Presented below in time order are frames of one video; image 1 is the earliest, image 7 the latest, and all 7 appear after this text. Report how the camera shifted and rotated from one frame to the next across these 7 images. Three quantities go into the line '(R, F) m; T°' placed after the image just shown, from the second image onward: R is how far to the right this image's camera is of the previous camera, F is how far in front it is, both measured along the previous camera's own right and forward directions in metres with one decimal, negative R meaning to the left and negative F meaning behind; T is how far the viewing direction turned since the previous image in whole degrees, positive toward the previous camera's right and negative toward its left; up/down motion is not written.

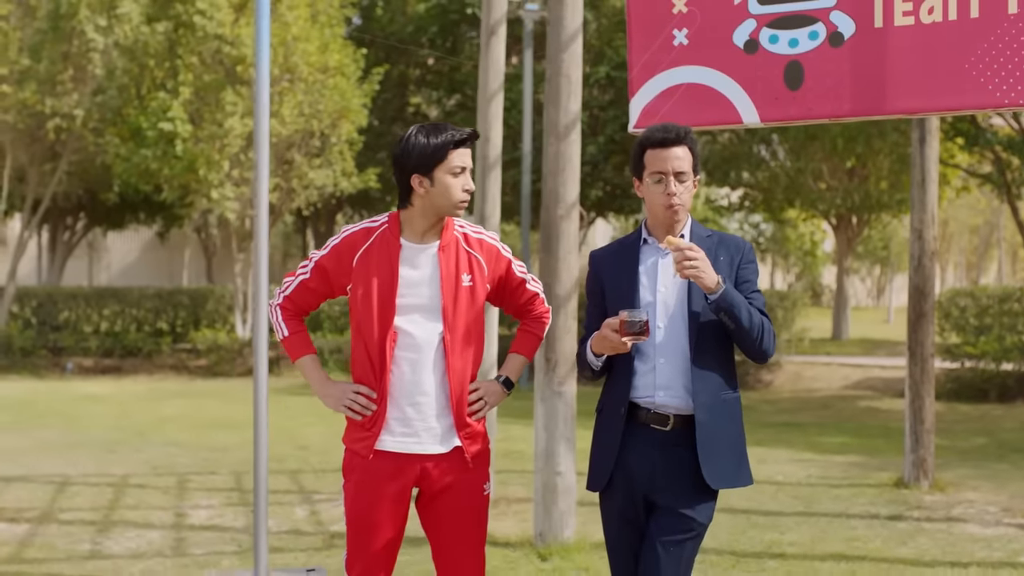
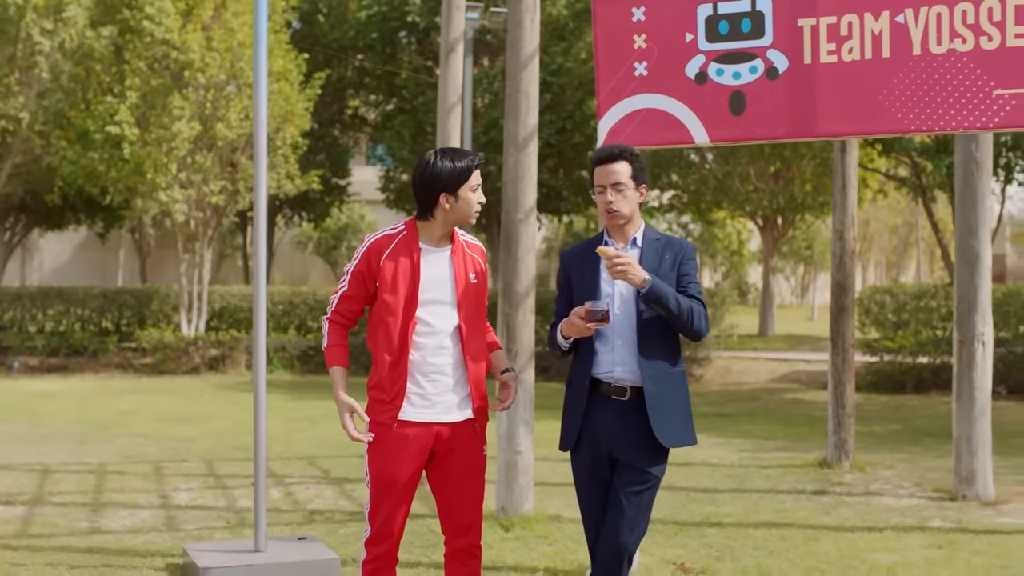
(-0.2, -0.7) m; +3°
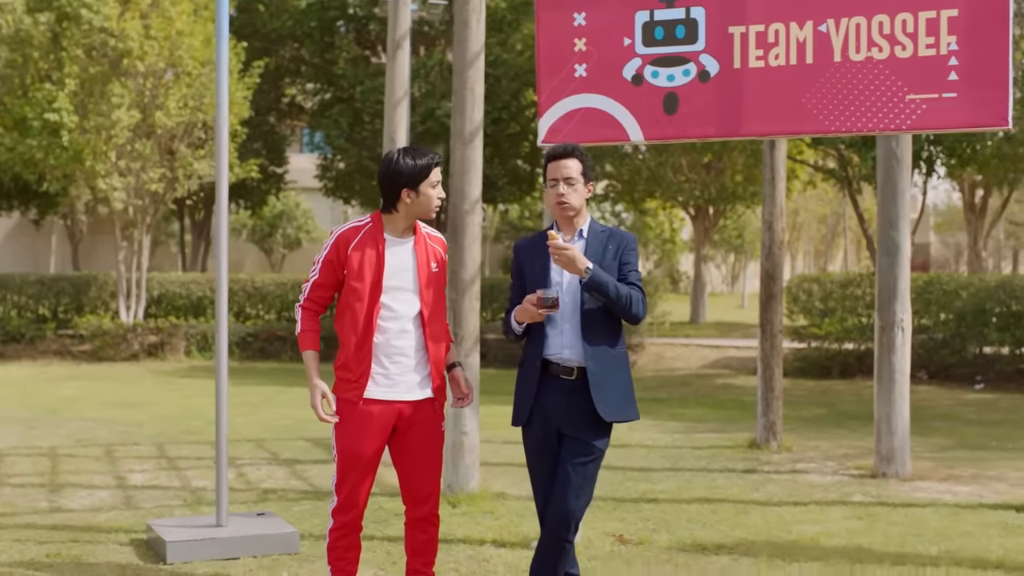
(-0.1, -0.4) m; +3°
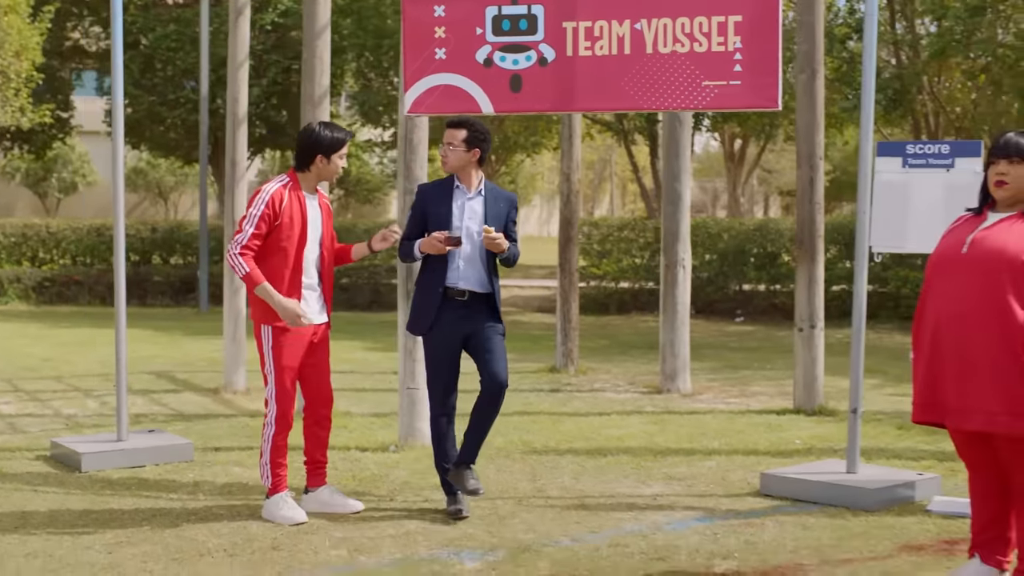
(-0.5, -1.2) m; +10°
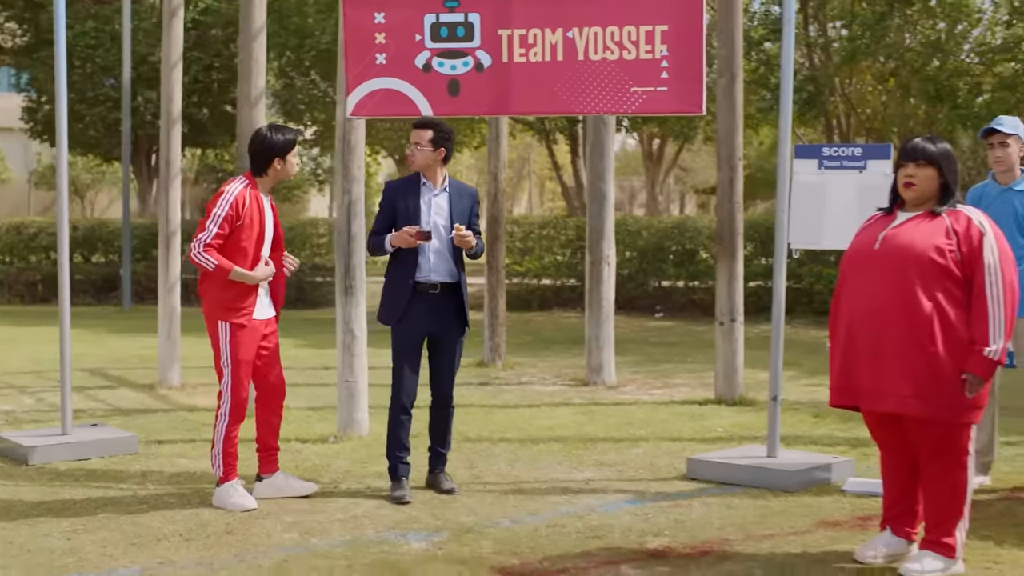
(-0.1, -0.3) m; +3°
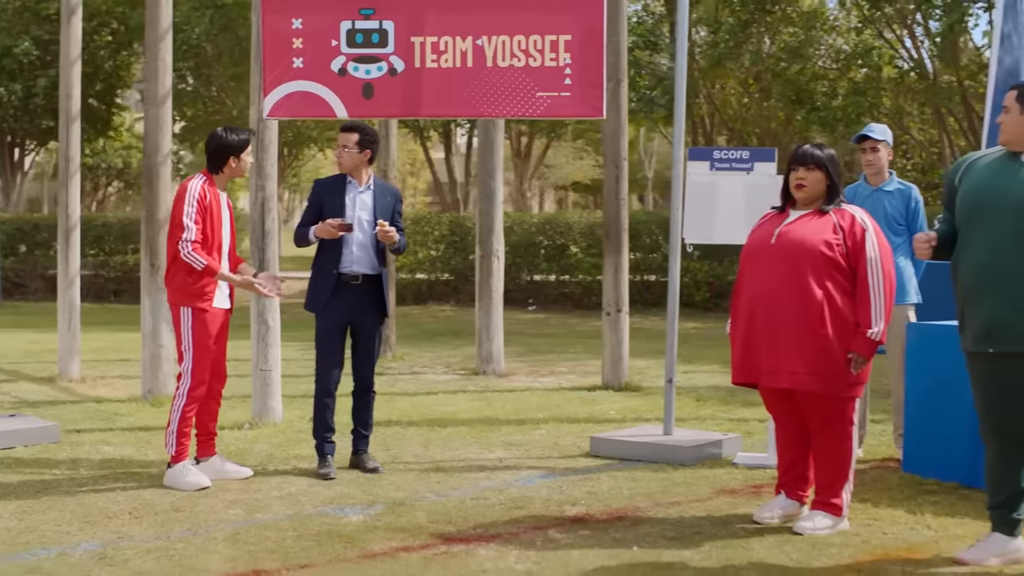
(-0.3, -0.5) m; +6°
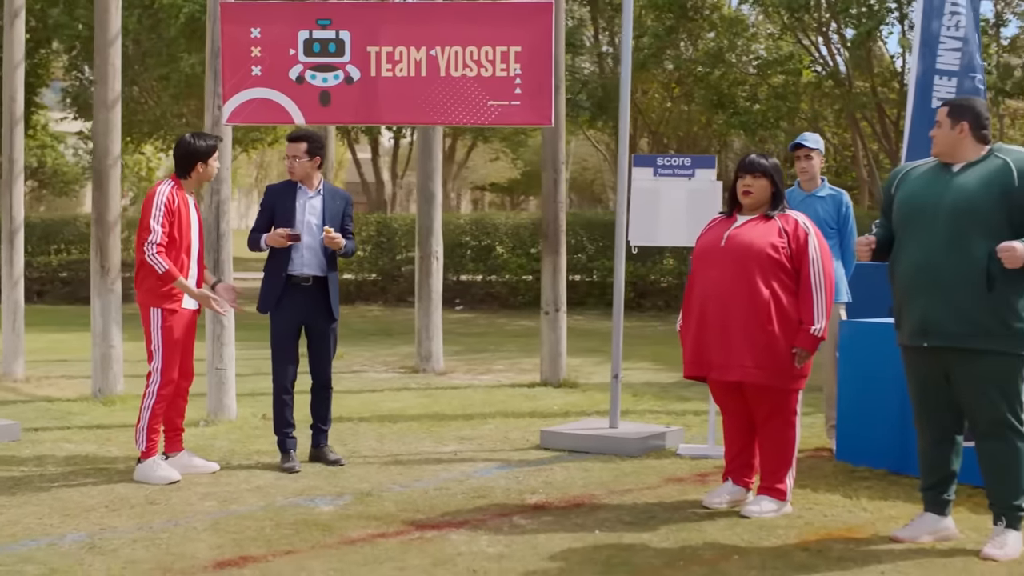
(-0.2, -0.3) m; +4°
